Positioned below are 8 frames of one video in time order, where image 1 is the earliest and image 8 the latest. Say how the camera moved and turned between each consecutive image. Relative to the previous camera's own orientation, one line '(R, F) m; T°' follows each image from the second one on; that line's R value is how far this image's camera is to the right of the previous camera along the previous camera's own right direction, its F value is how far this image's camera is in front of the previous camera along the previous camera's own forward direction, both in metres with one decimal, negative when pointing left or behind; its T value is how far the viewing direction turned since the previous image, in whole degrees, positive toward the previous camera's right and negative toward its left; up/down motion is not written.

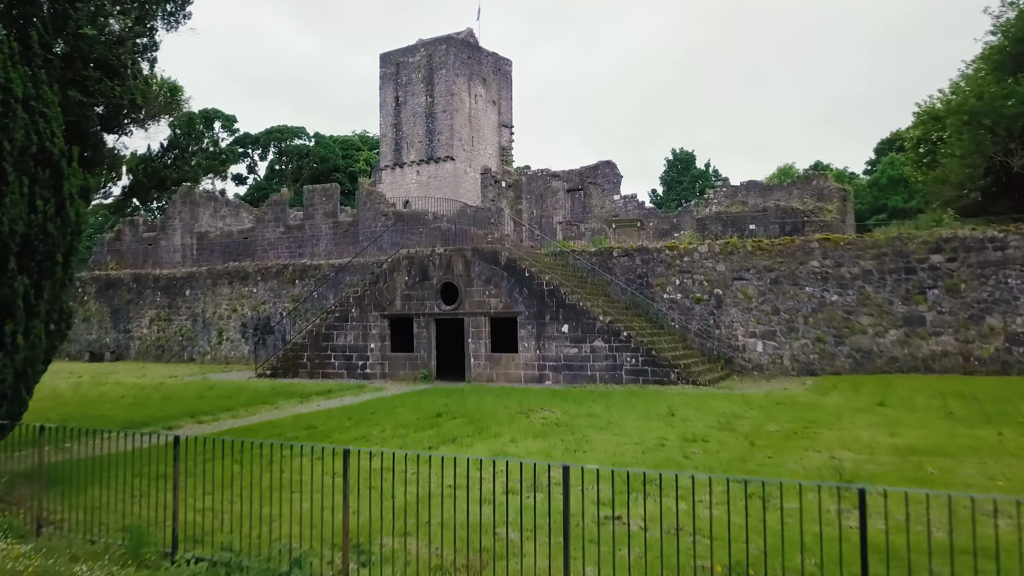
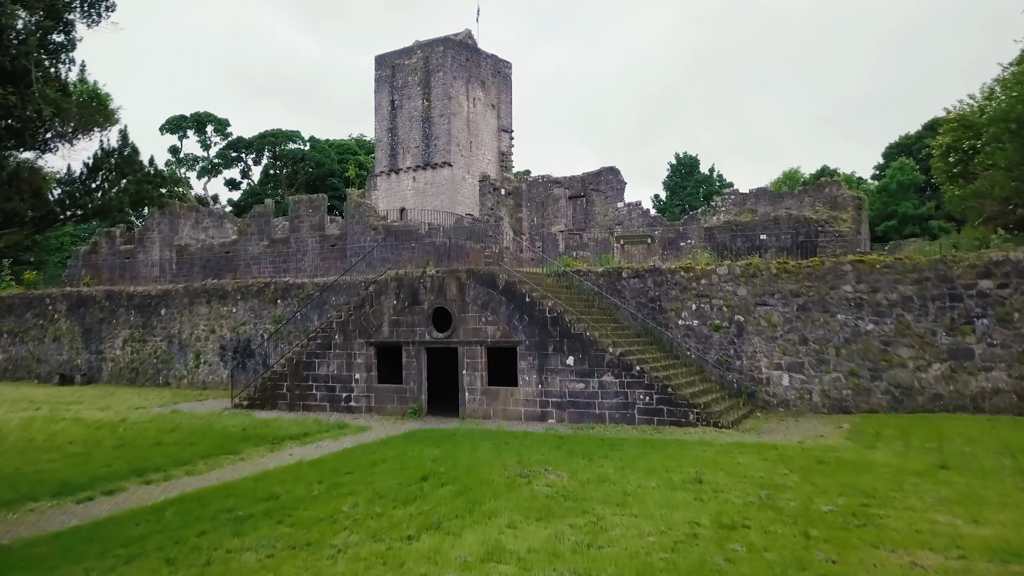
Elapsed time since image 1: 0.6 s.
(0.0, +1.4) m; 0°
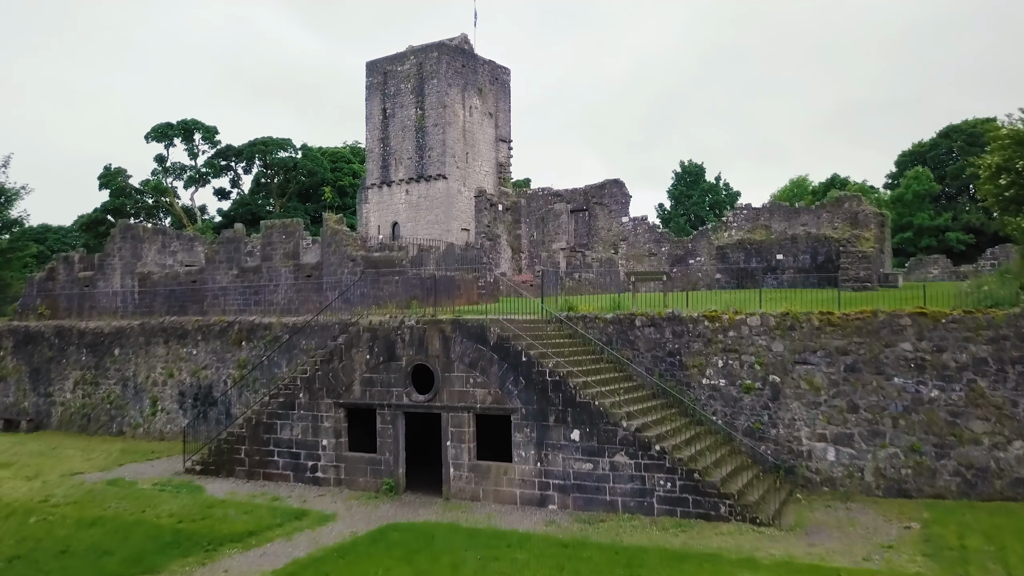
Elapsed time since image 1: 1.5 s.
(+0.1, +2.0) m; 0°
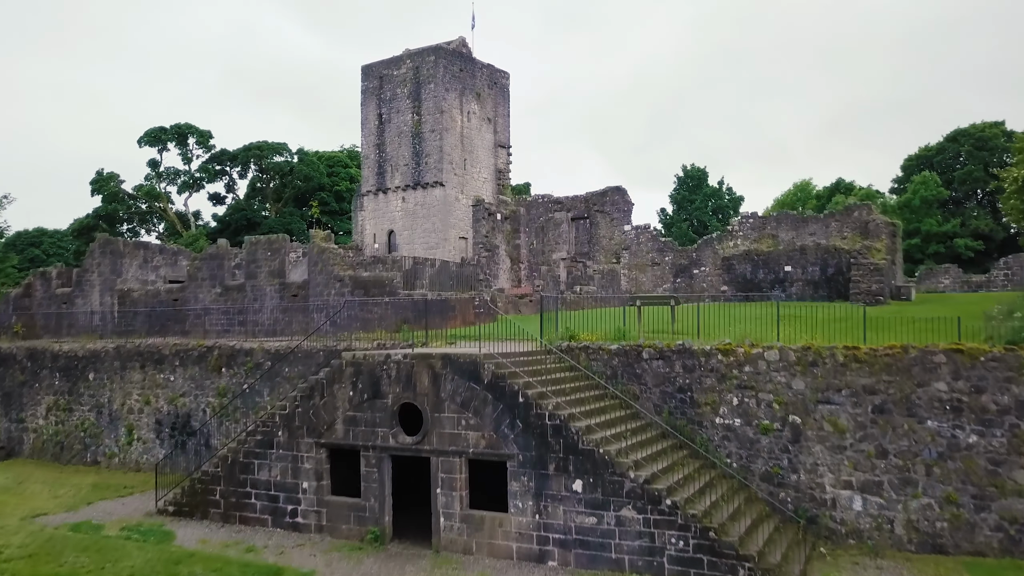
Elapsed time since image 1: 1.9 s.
(+0.1, +0.9) m; 0°
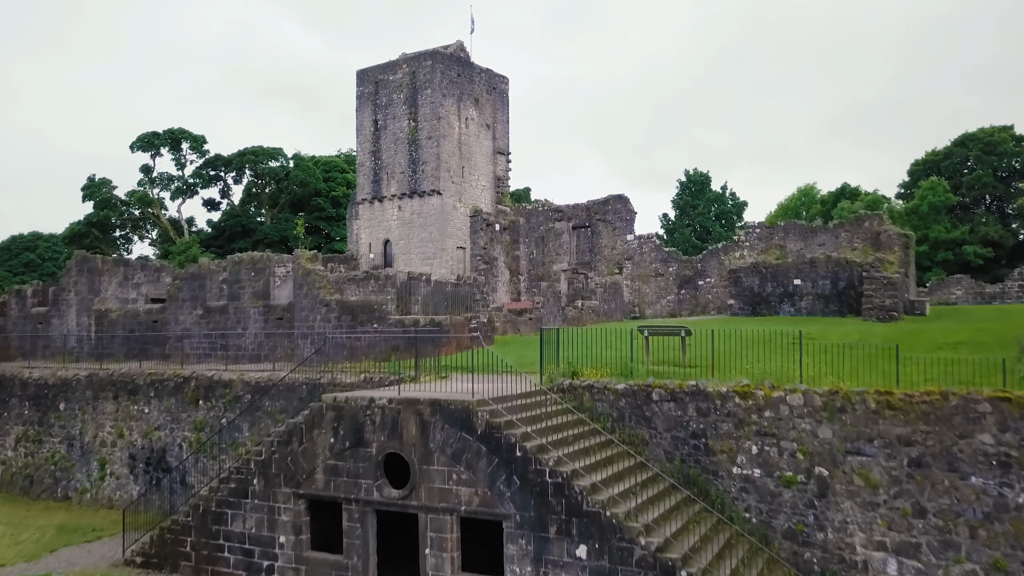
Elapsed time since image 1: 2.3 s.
(0.0, +1.0) m; 0°
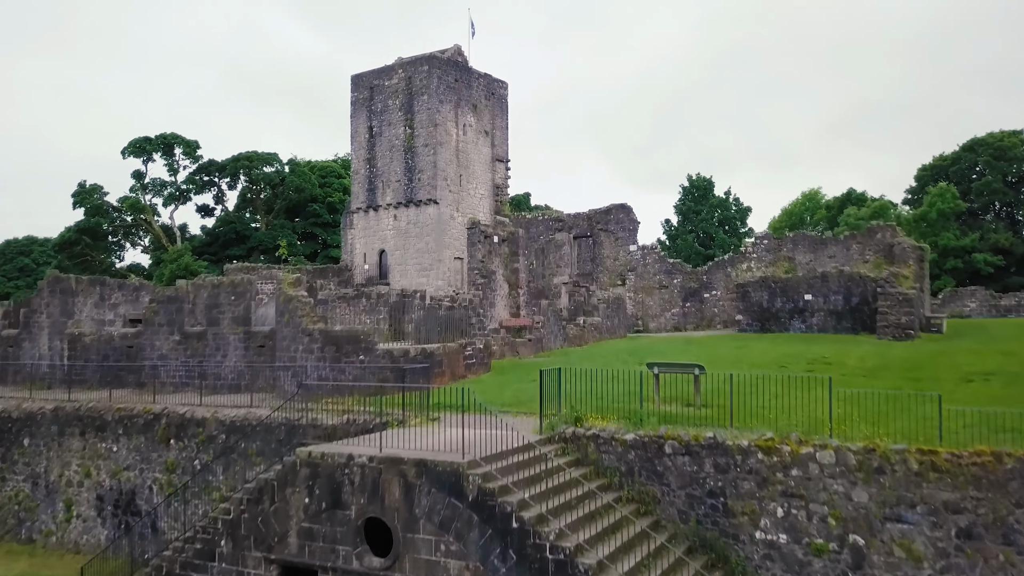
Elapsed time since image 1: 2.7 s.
(0.0, +1.0) m; 0°
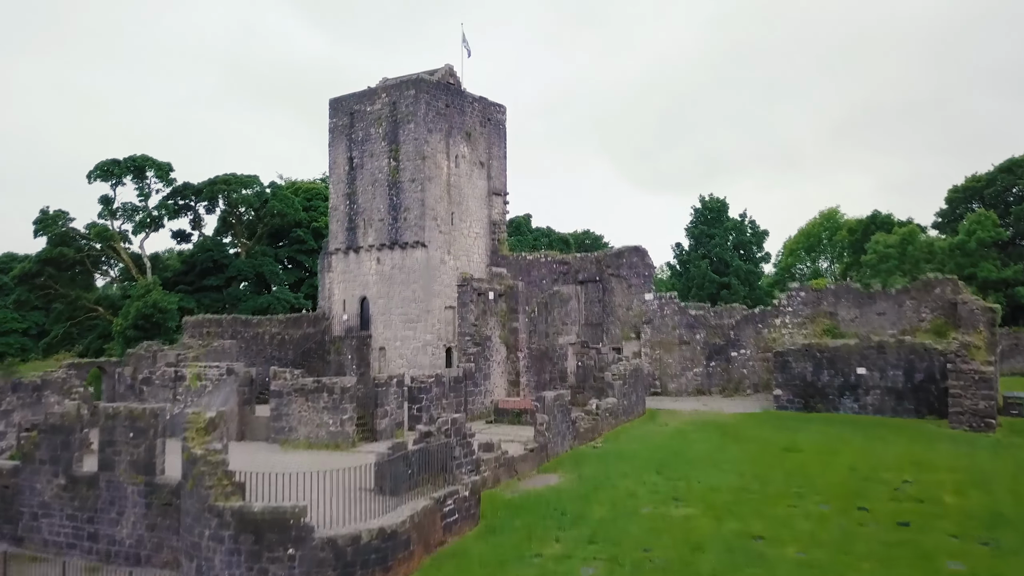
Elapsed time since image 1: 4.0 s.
(+0.1, +3.8) m; 0°
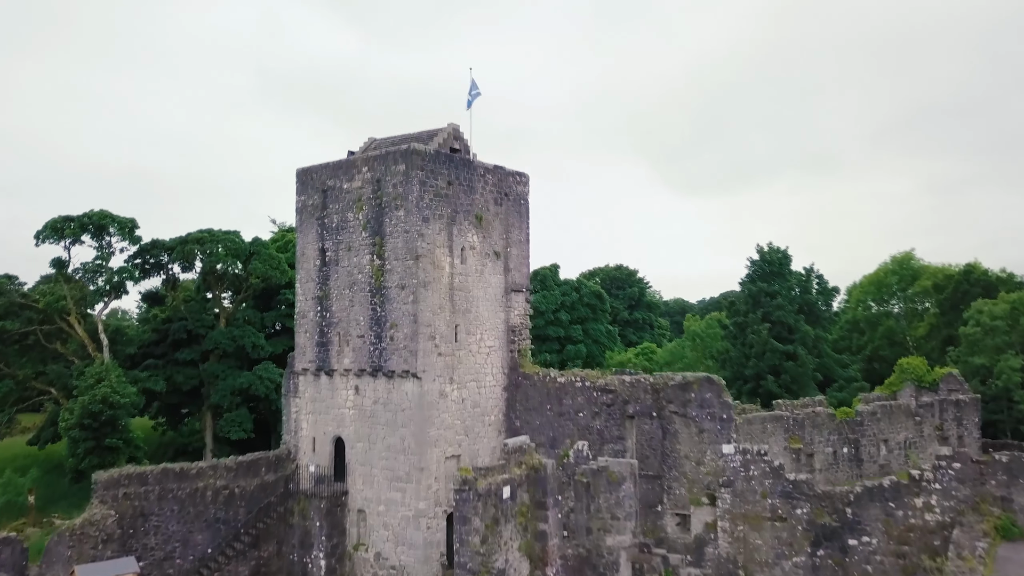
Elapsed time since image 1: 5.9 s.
(0.0, +7.5) m; -2°
